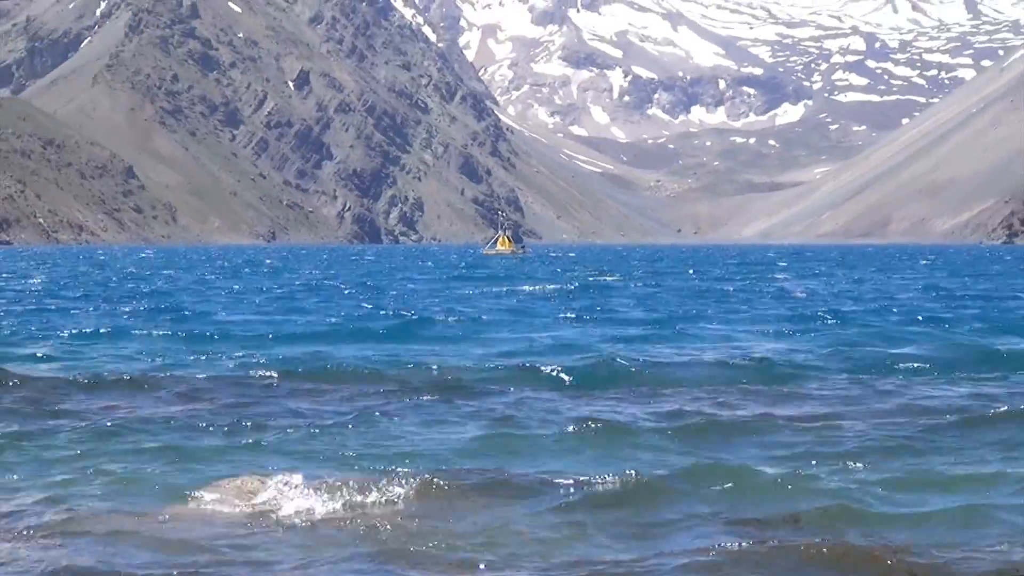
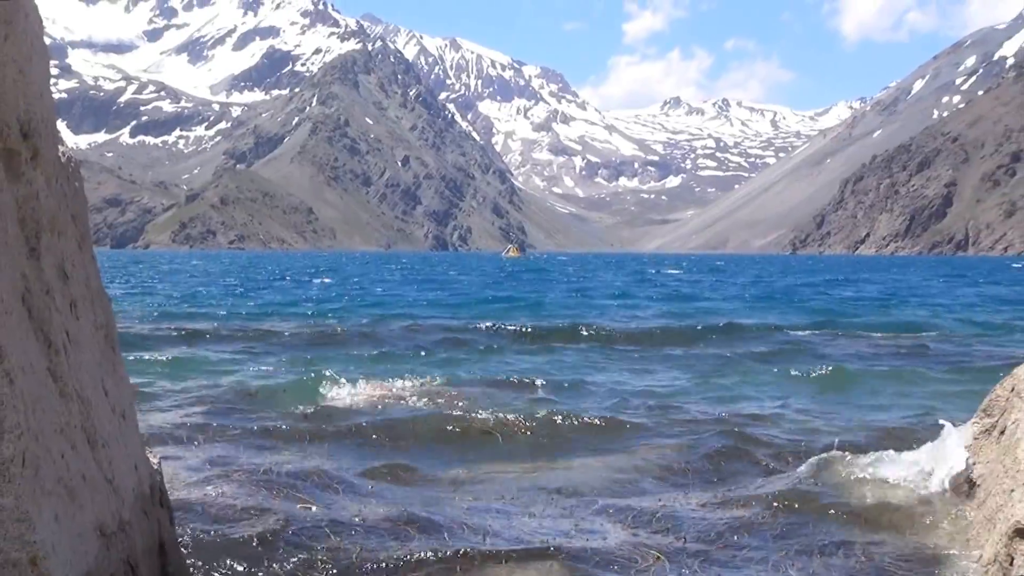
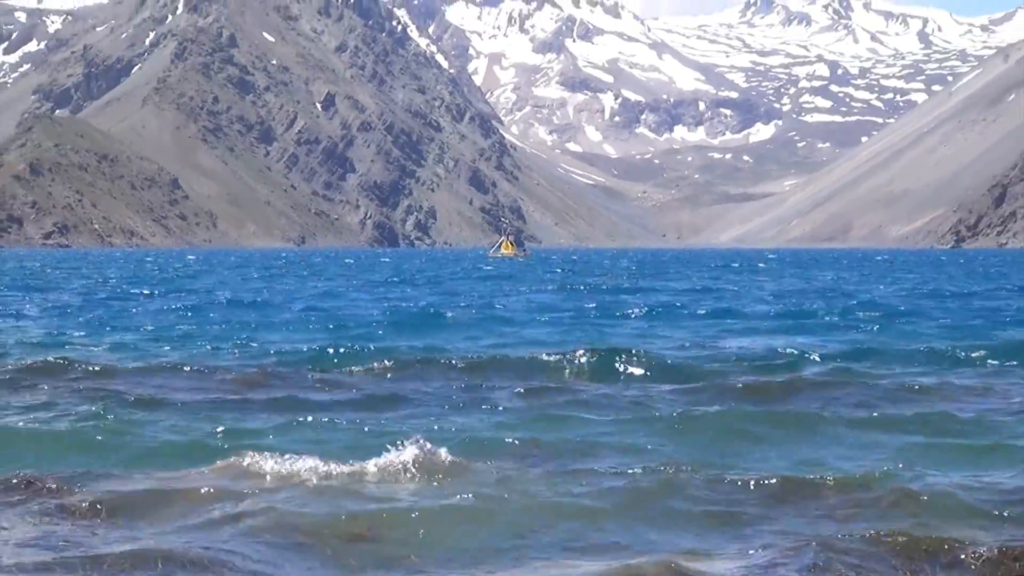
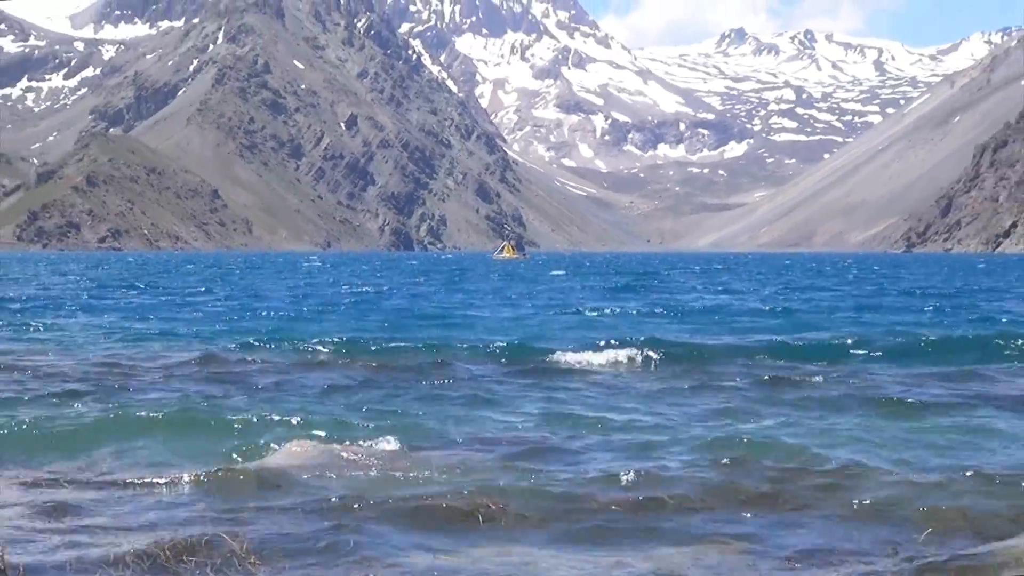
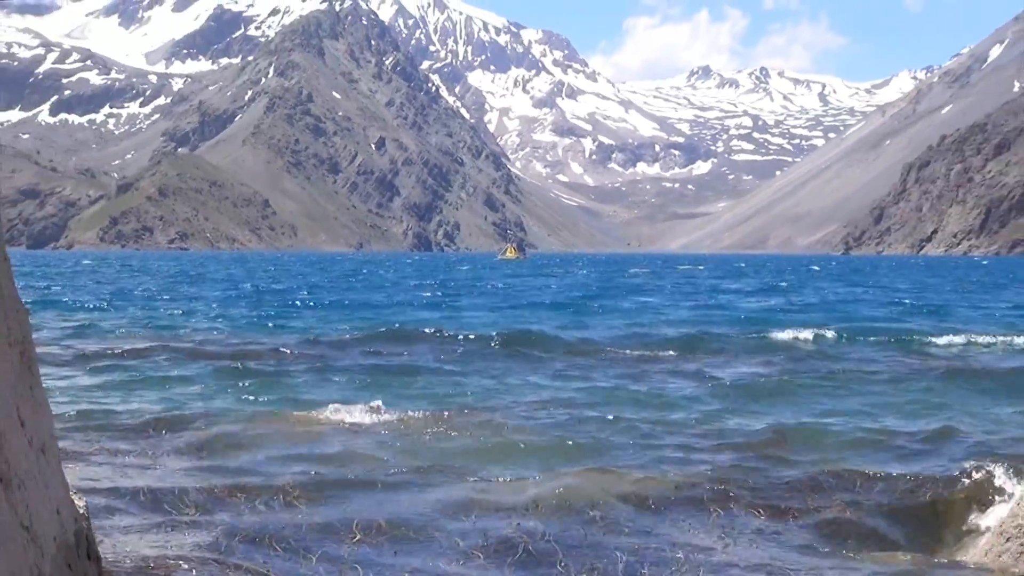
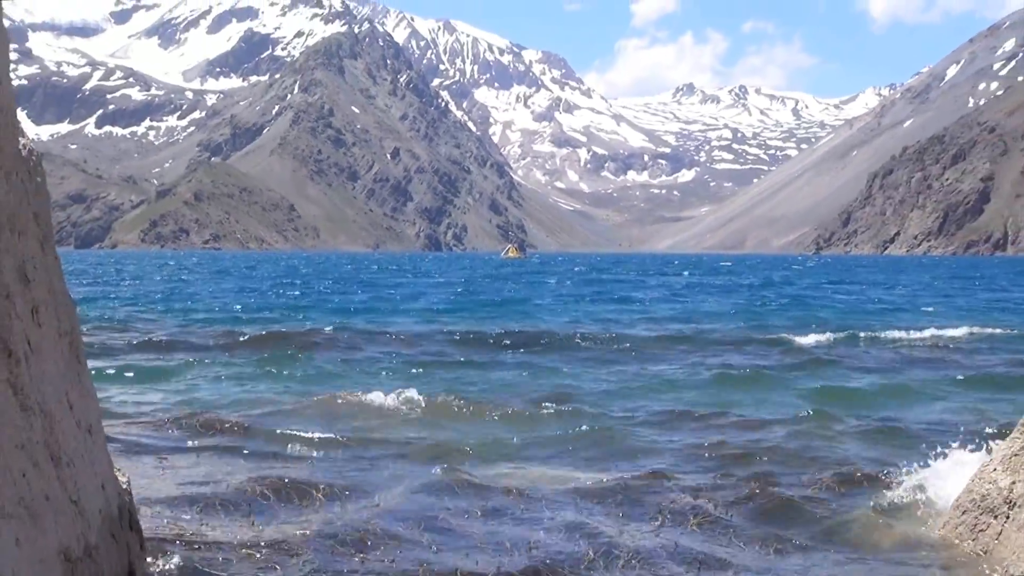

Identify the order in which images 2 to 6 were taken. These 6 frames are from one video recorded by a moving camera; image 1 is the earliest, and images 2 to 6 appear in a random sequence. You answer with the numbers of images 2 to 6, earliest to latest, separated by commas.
3, 4, 5, 6, 2
